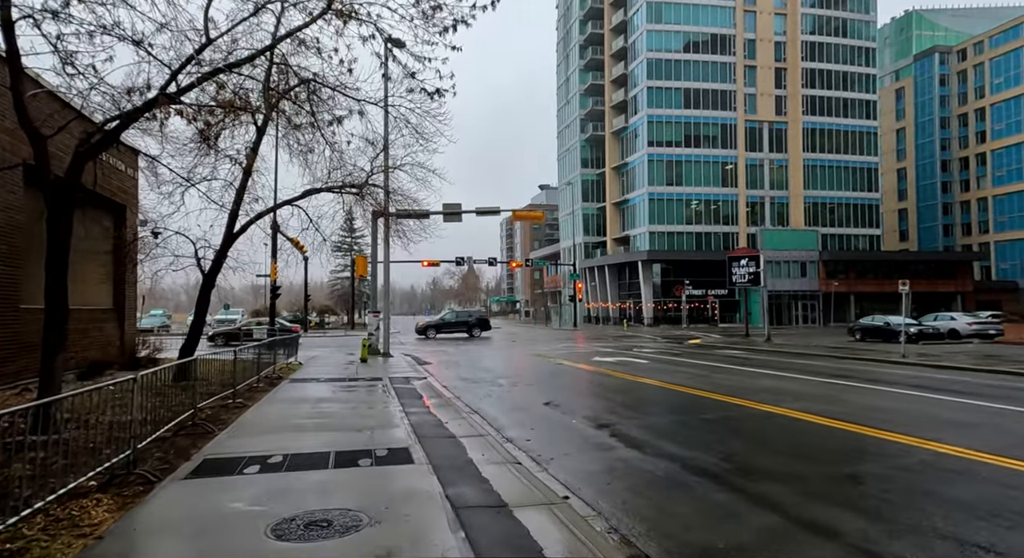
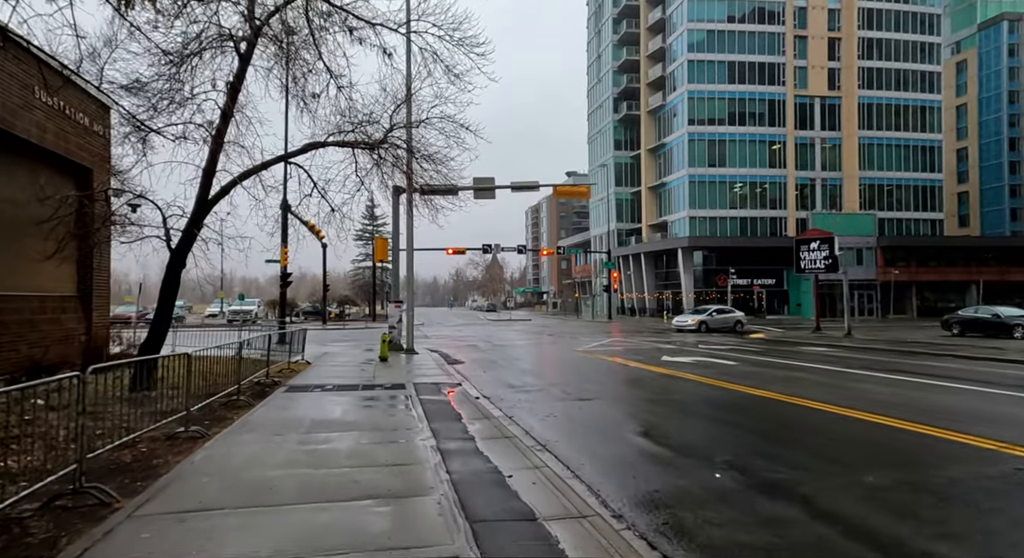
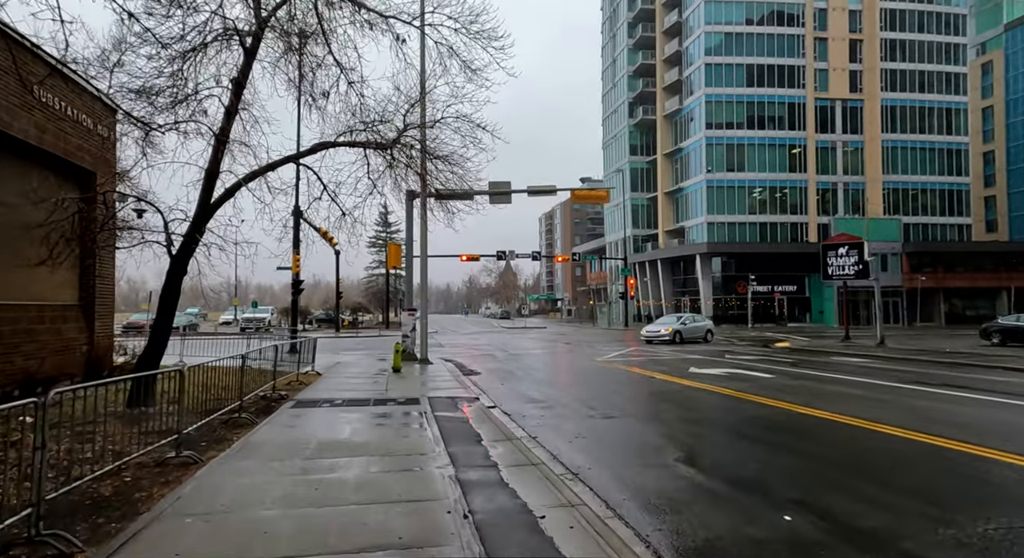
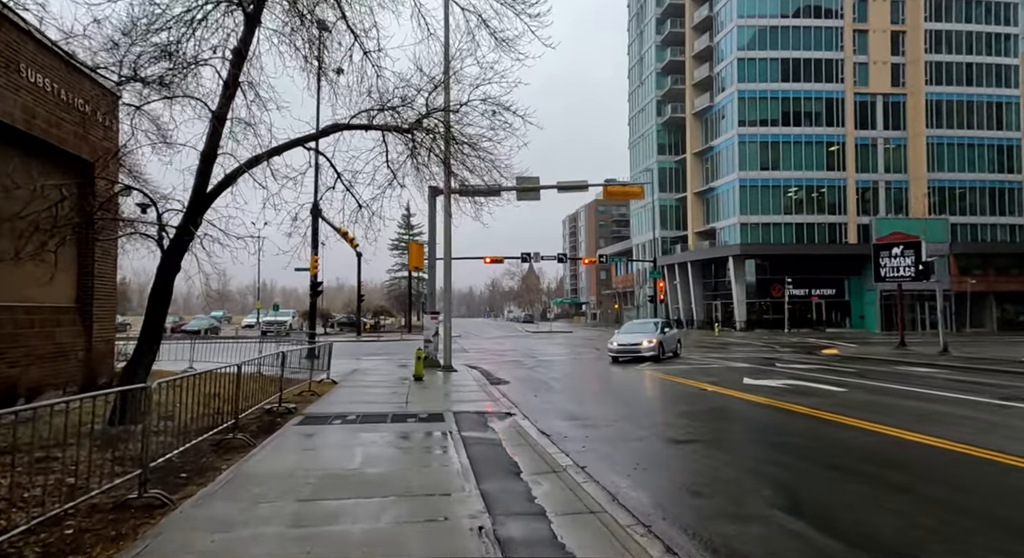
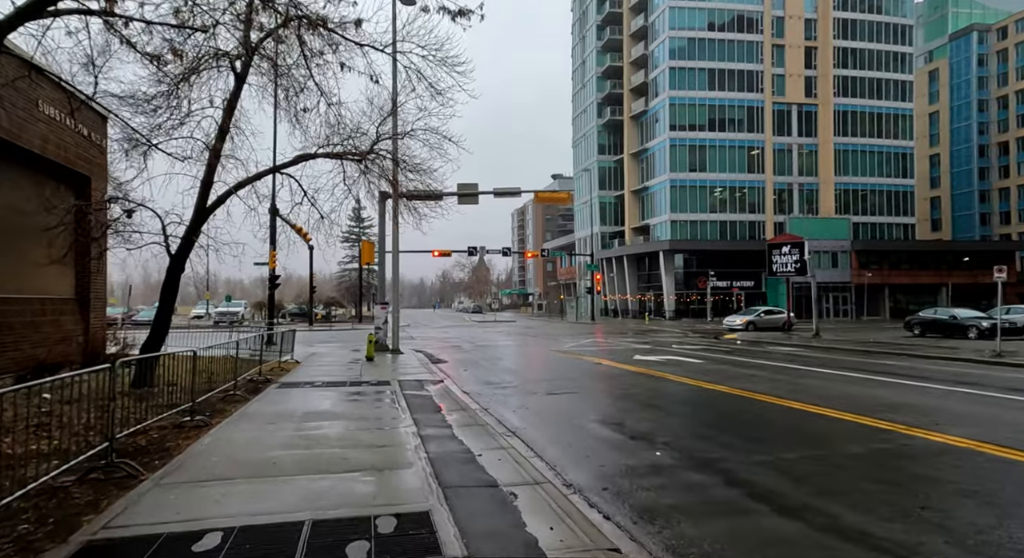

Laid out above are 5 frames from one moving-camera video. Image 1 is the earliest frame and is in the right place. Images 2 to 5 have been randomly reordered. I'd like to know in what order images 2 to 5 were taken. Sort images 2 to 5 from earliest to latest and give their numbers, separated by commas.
5, 2, 3, 4
